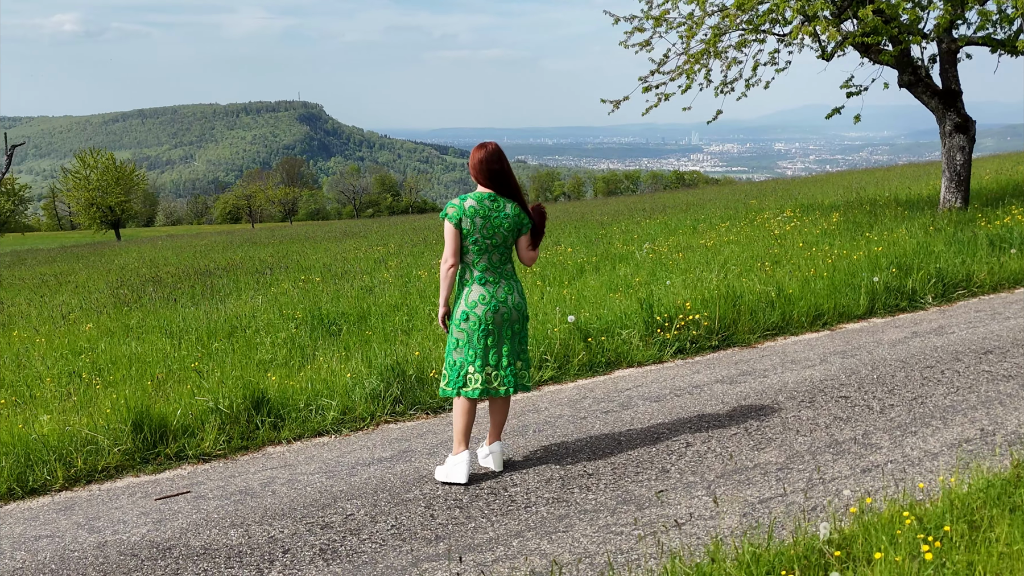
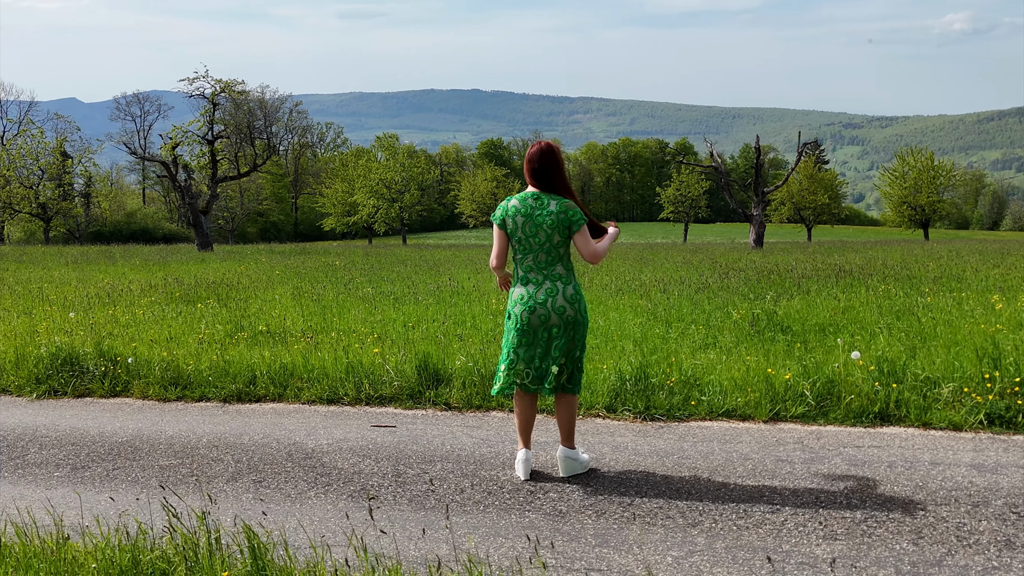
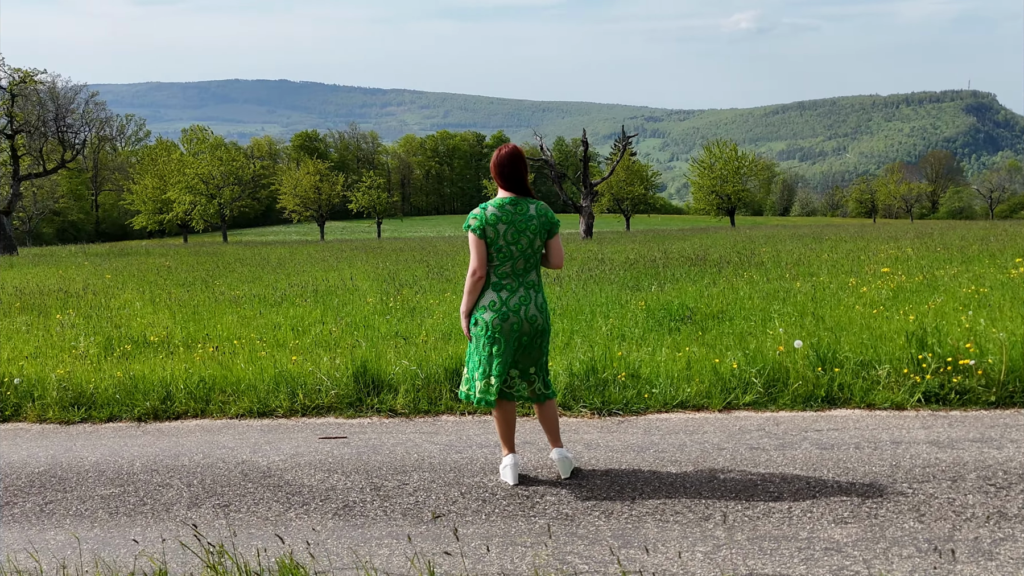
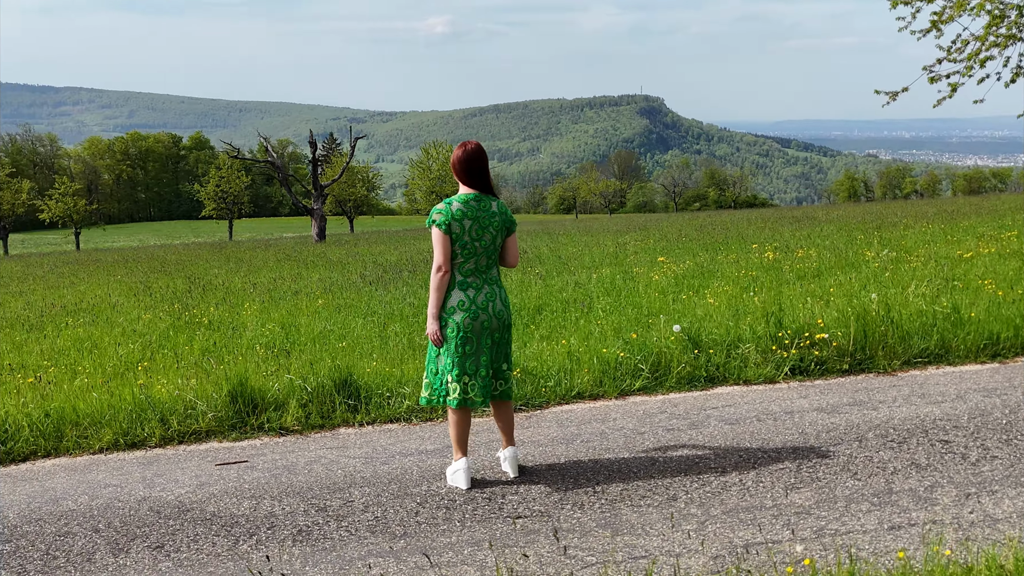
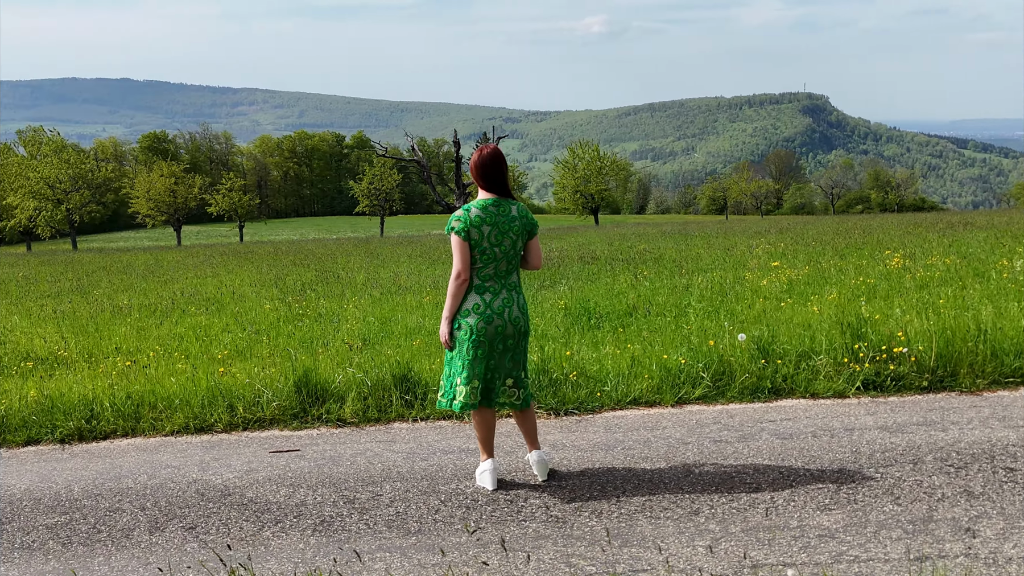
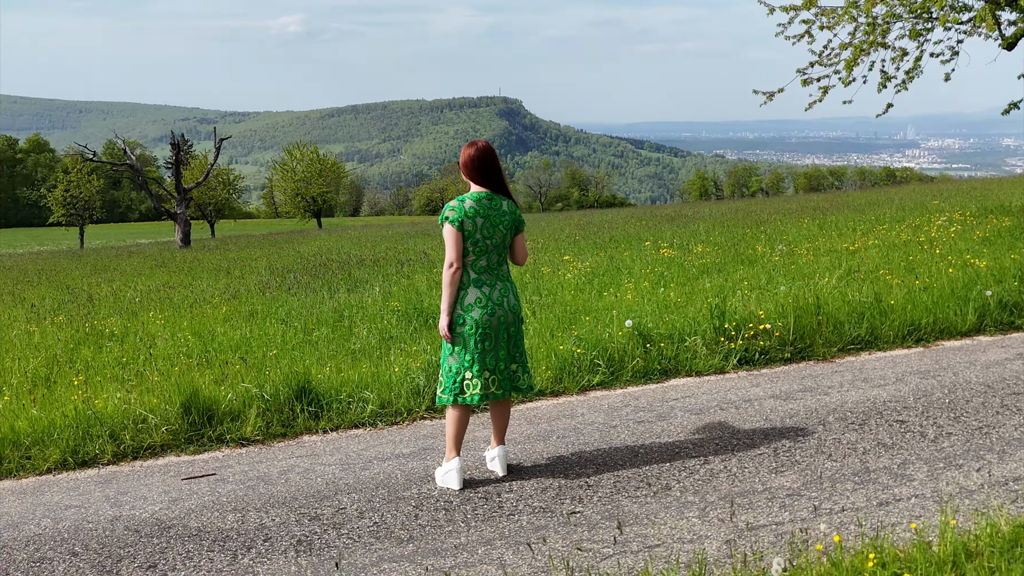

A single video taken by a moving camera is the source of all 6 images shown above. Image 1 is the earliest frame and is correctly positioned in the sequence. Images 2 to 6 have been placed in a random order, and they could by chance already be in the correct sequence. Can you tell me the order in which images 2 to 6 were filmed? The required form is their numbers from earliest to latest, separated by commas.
6, 4, 5, 3, 2
